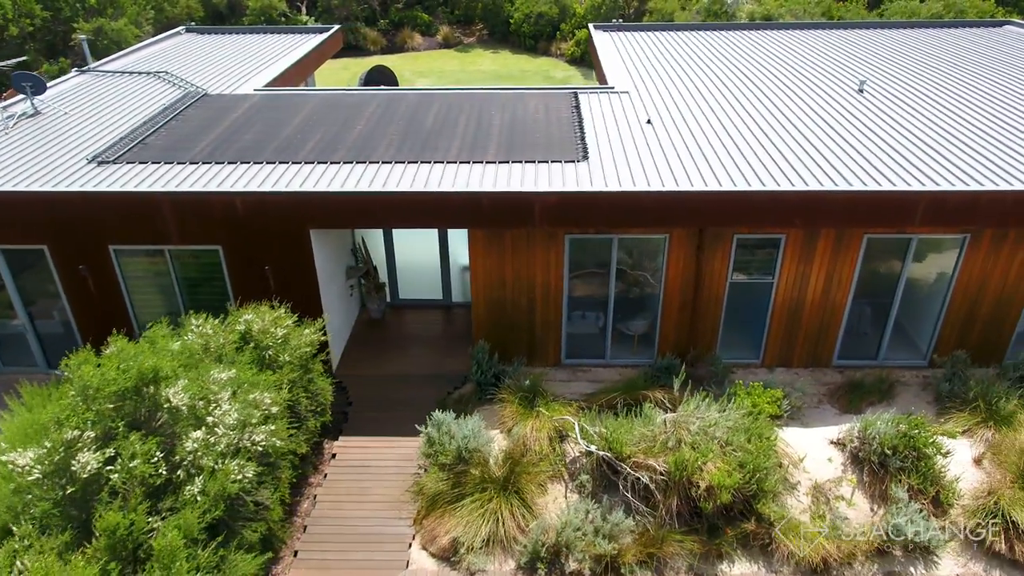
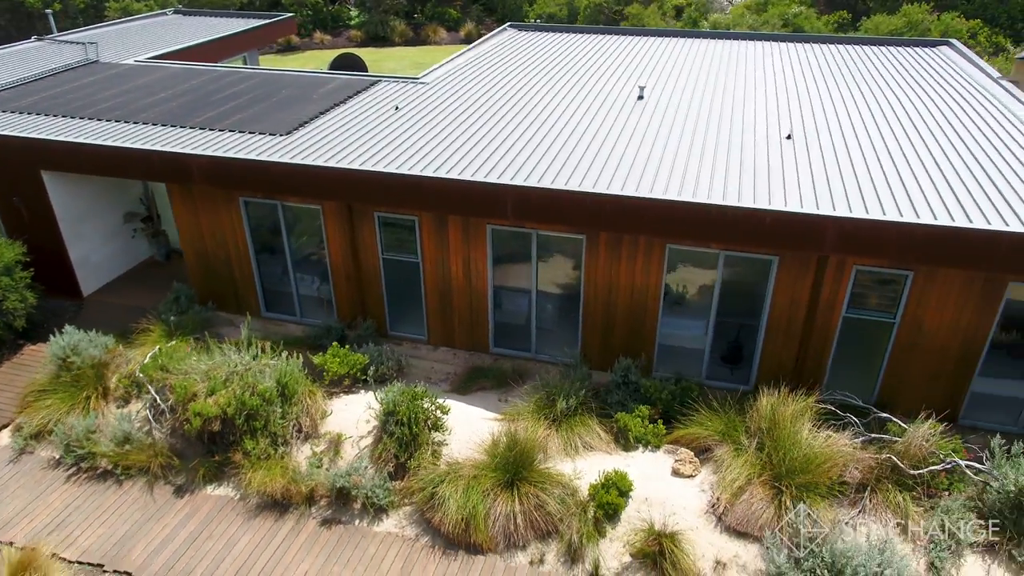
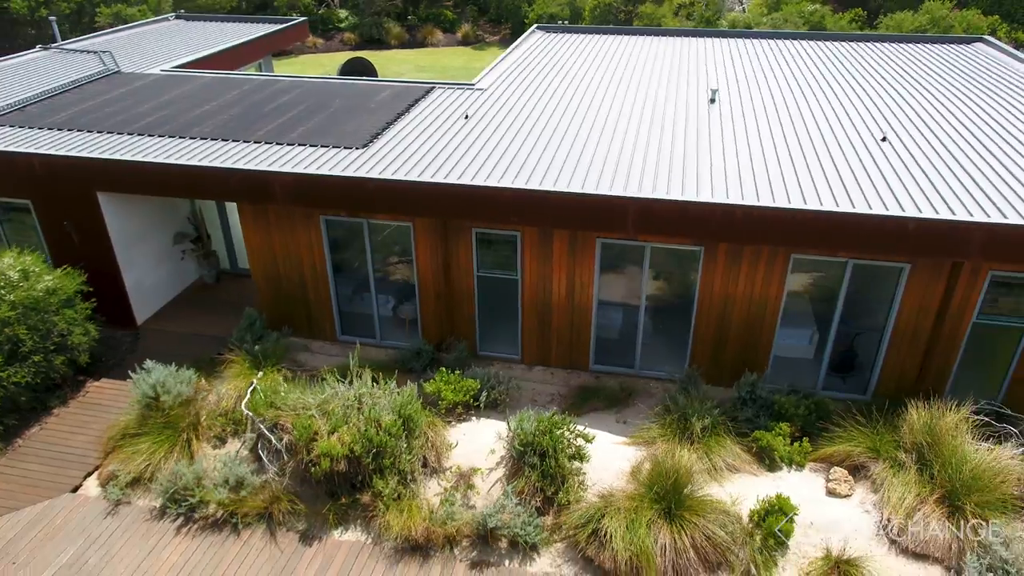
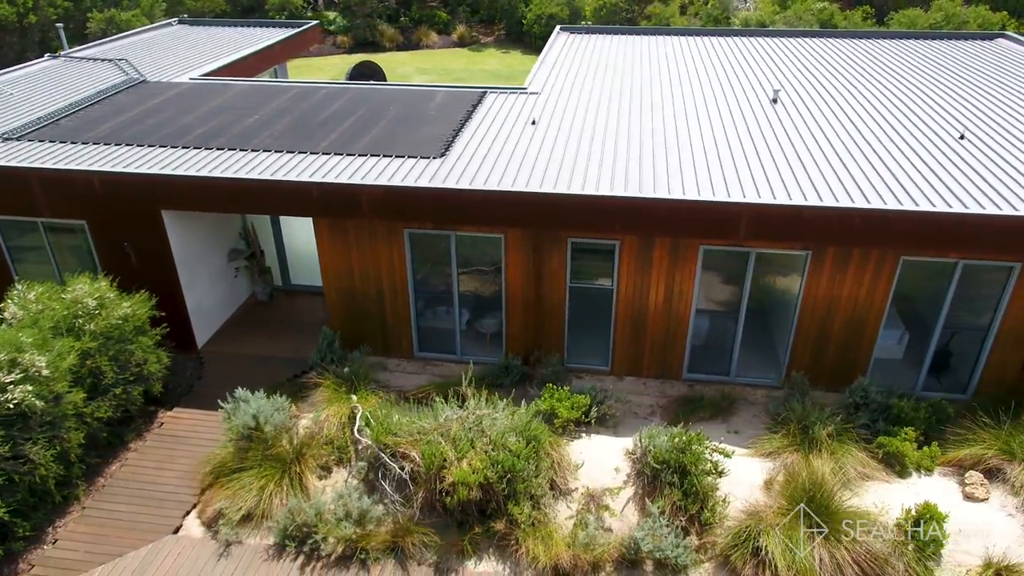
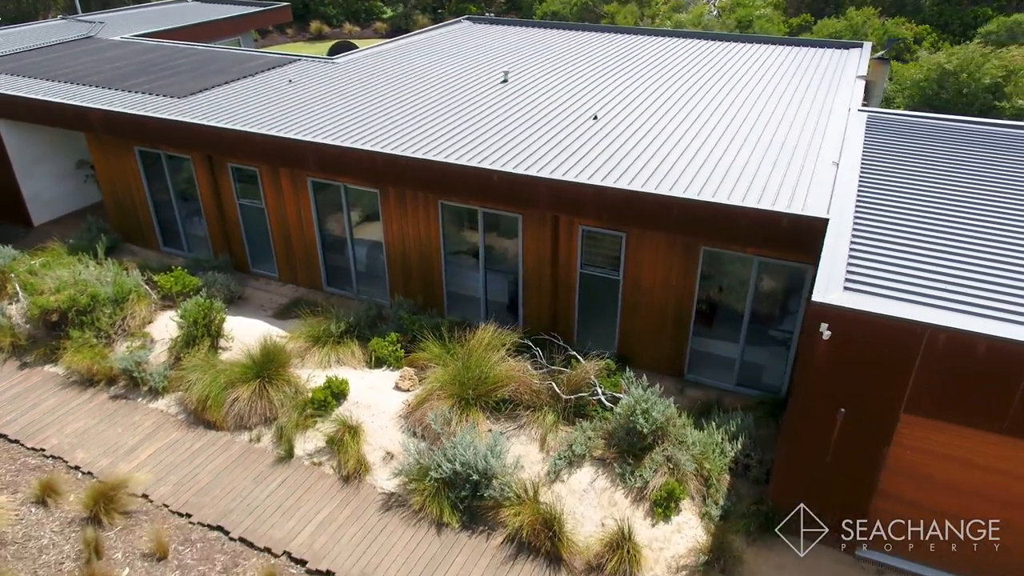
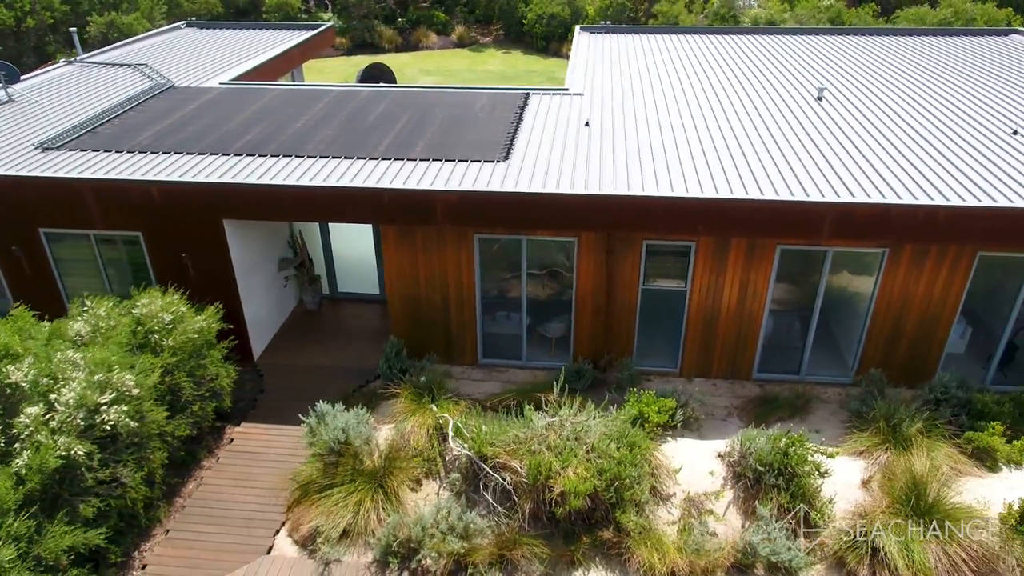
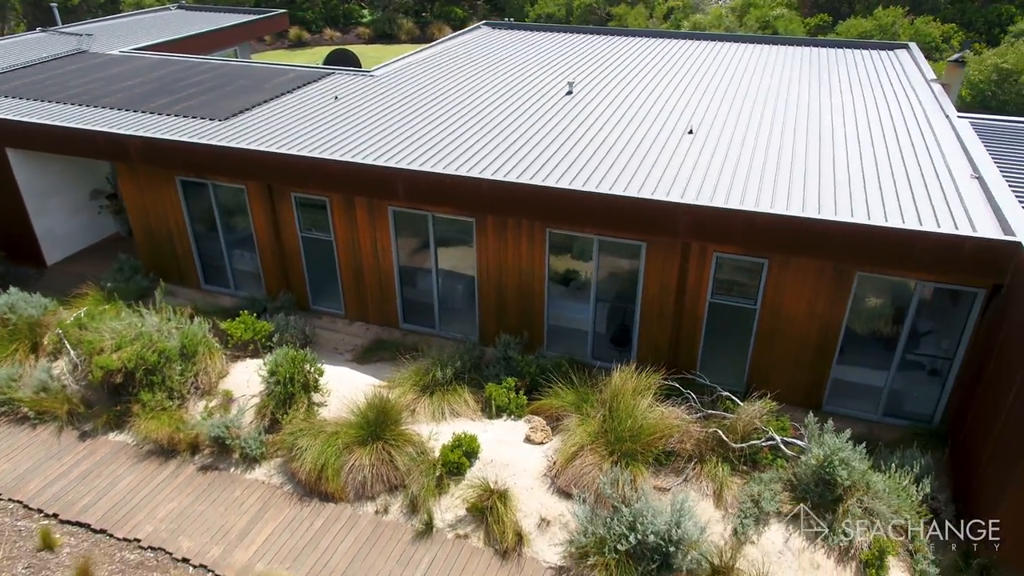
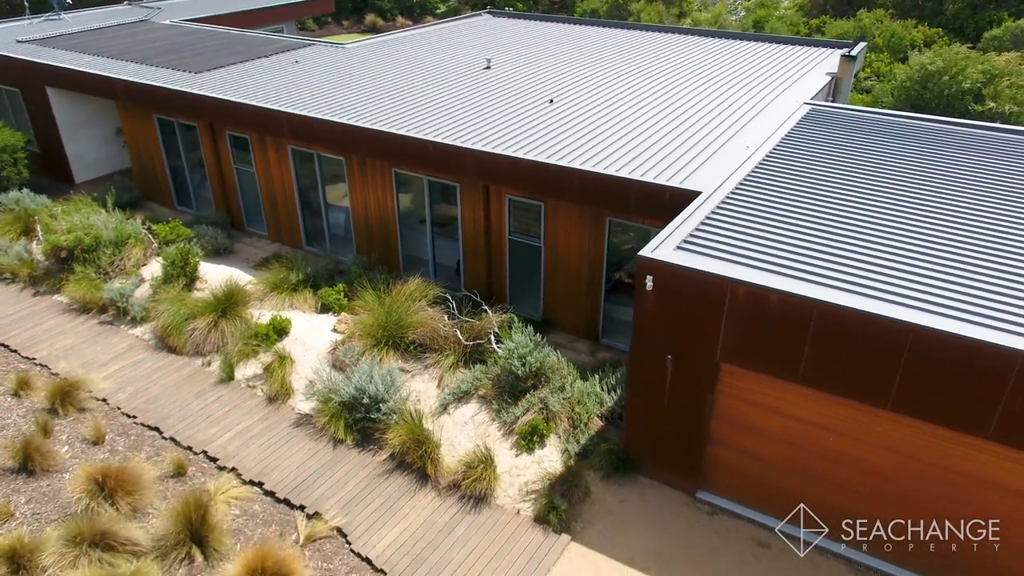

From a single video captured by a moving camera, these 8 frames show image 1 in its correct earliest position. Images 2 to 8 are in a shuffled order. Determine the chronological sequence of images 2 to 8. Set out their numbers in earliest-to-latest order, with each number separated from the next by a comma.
6, 4, 3, 2, 7, 5, 8
